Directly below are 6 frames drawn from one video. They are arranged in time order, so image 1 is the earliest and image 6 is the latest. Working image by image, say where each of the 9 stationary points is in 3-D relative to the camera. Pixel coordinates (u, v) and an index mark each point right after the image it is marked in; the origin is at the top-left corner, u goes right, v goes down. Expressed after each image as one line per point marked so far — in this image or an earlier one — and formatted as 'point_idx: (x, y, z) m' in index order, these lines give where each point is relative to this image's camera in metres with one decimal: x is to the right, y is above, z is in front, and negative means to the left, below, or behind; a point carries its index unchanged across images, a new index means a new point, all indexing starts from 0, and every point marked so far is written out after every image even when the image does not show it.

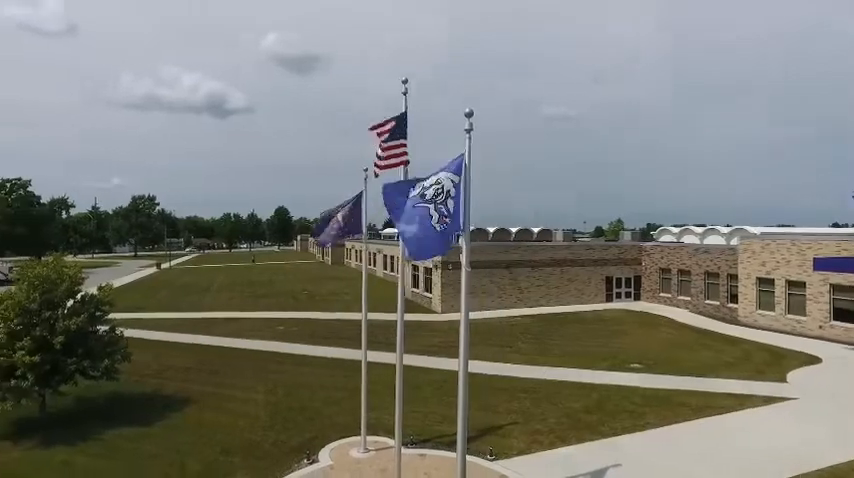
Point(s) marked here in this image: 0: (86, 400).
0: (-10.7, -5.0, +16.6) m
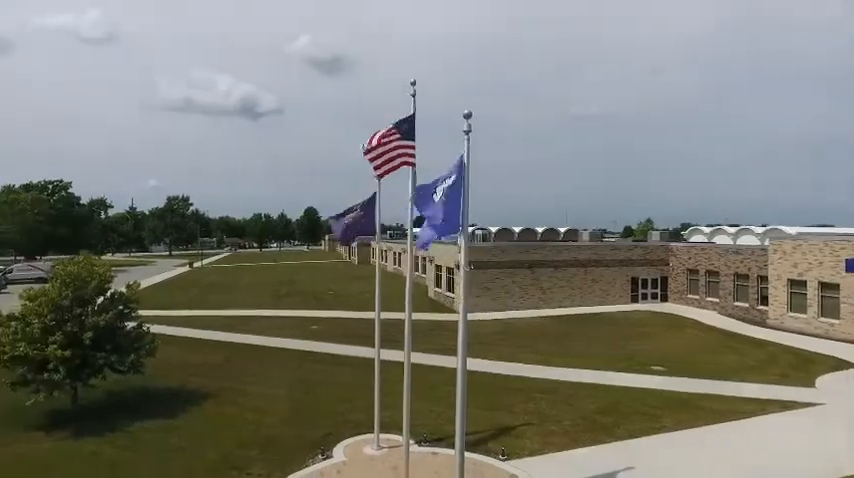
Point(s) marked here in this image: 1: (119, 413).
0: (-10.2, -5.0, +17.3) m
1: (-9.3, -5.2, +16.0) m
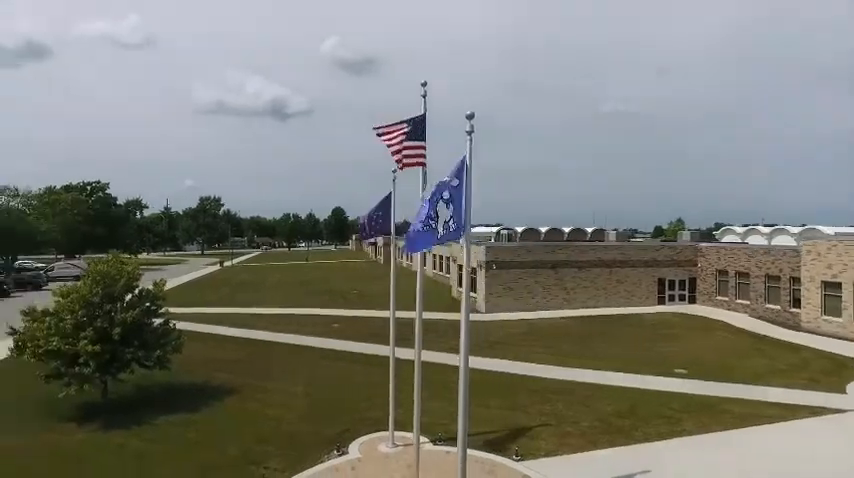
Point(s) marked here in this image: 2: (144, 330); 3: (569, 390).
0: (-9.6, -5.0, +17.9) m
1: (-8.8, -5.2, +16.5) m
2: (-8.8, -2.8, +16.4) m
3: (+4.6, -4.9, +17.2) m
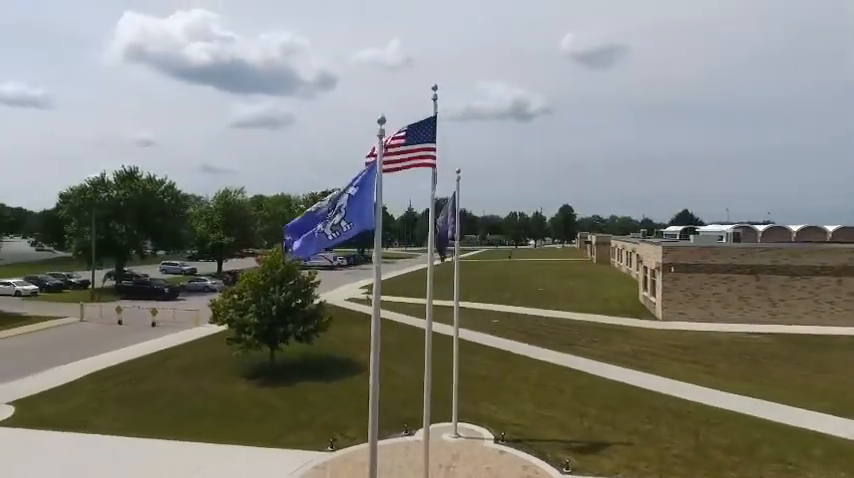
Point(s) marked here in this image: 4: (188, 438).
0: (-5.1, -4.8, +21.7) m
1: (-4.9, -5.0, +20.1) m
2: (-5.0, -2.7, +20.0) m
3: (+7.4, -4.9, +14.8) m
4: (-6.6, -5.5, +14.6) m
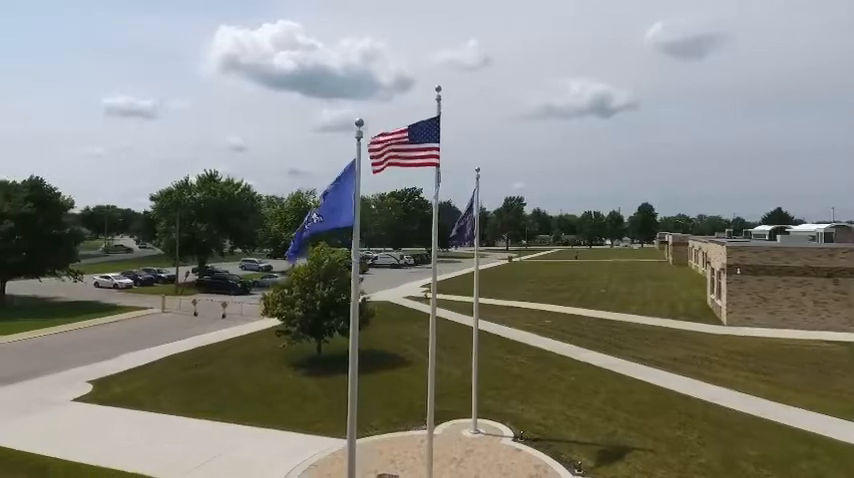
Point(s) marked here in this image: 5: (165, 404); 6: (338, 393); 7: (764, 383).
0: (-3.4, -4.8, +22.6) m
1: (-3.4, -5.0, +21.0) m
2: (-3.5, -2.6, +20.9) m
3: (+8.0, -4.8, +14.0) m
4: (-5.9, -5.4, +15.8) m
5: (-8.6, -5.4, +17.4) m
6: (-3.0, -5.2, +17.8) m
7: (+11.1, -4.7, +17.3) m
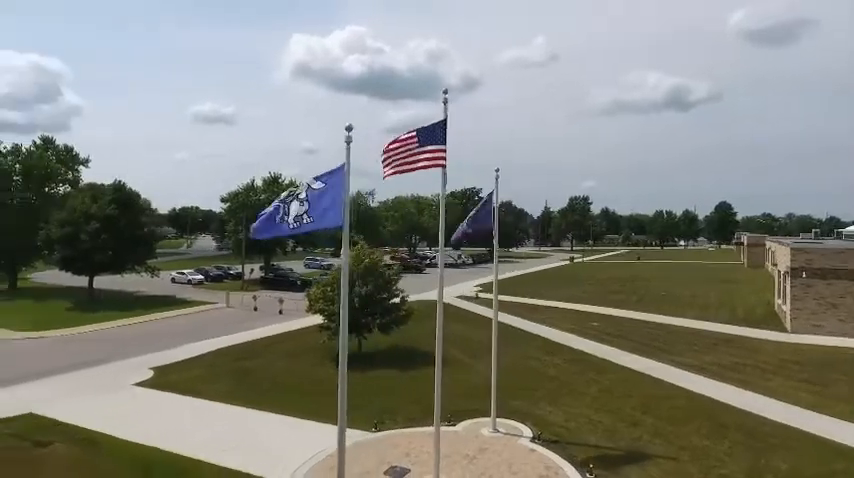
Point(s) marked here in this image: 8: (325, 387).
0: (-1.7, -4.7, +23.2) m
1: (-2.0, -5.0, +21.6) m
2: (-2.0, -2.6, +21.5) m
3: (+8.4, -4.9, +13.2) m
4: (-5.1, -5.4, +16.7) m
5: (-7.6, -5.4, +18.7) m
6: (-1.9, -5.2, +18.4) m
7: (+12.0, -4.8, +16.1) m
8: (-3.6, -5.3, +19.0) m
